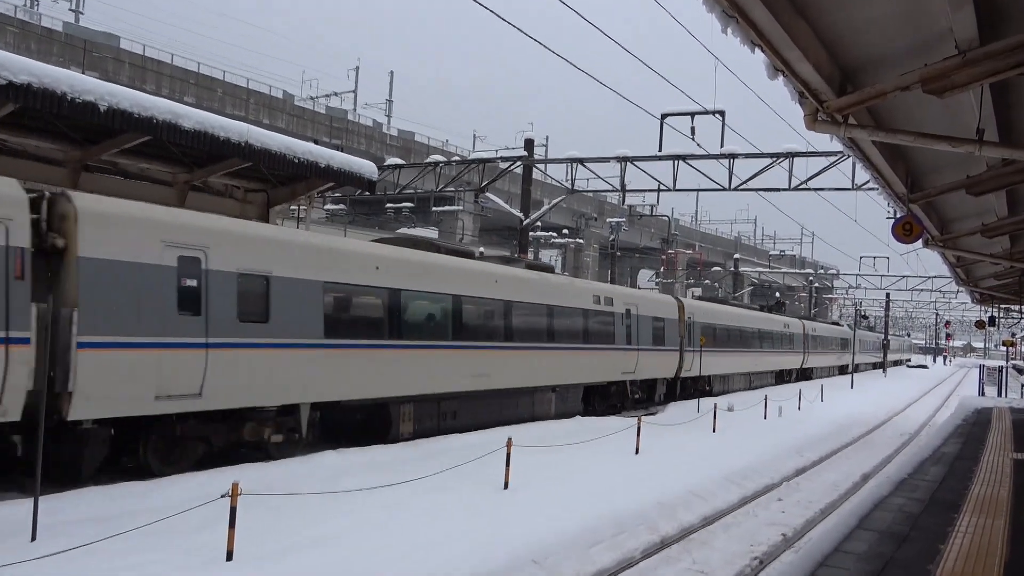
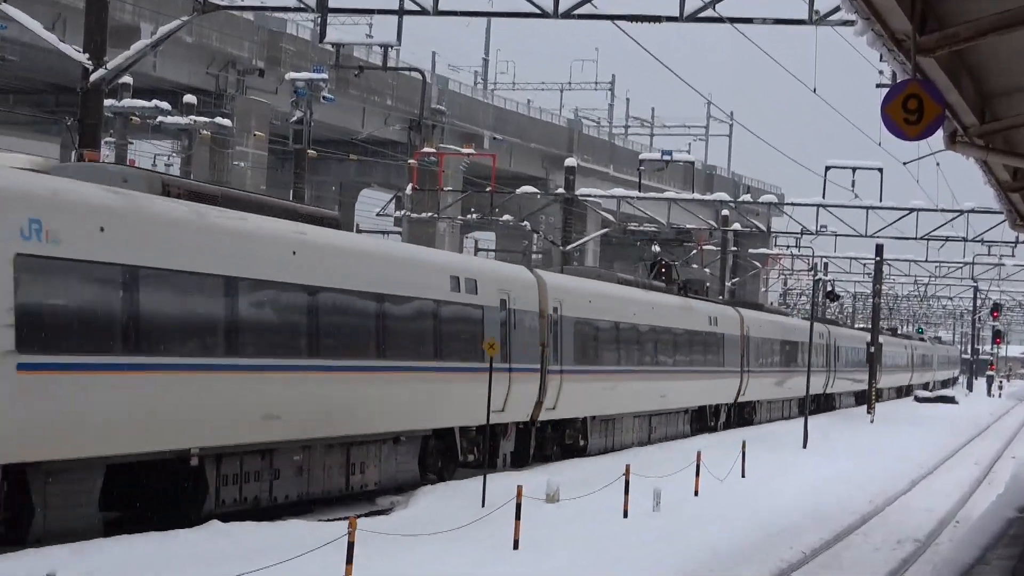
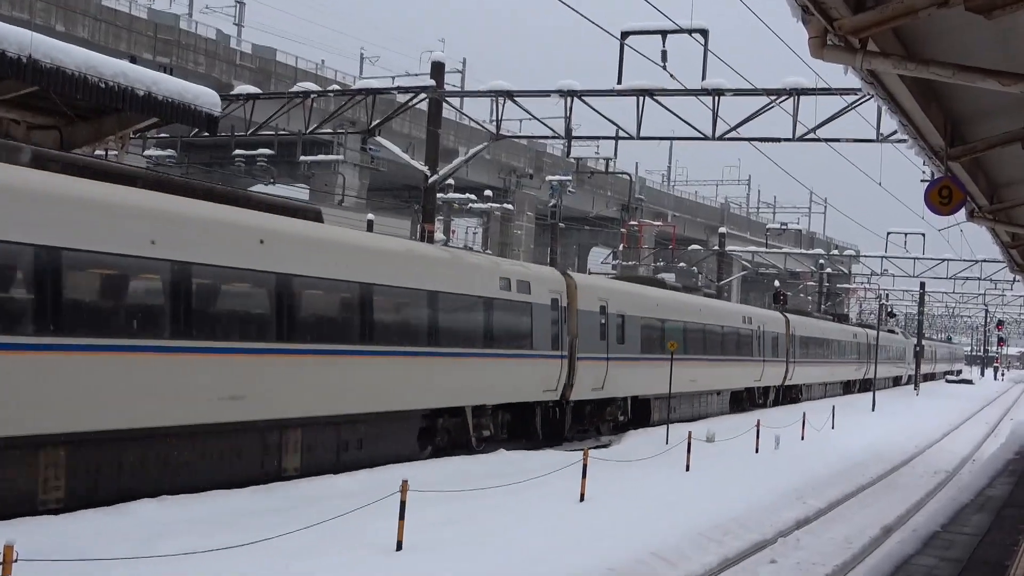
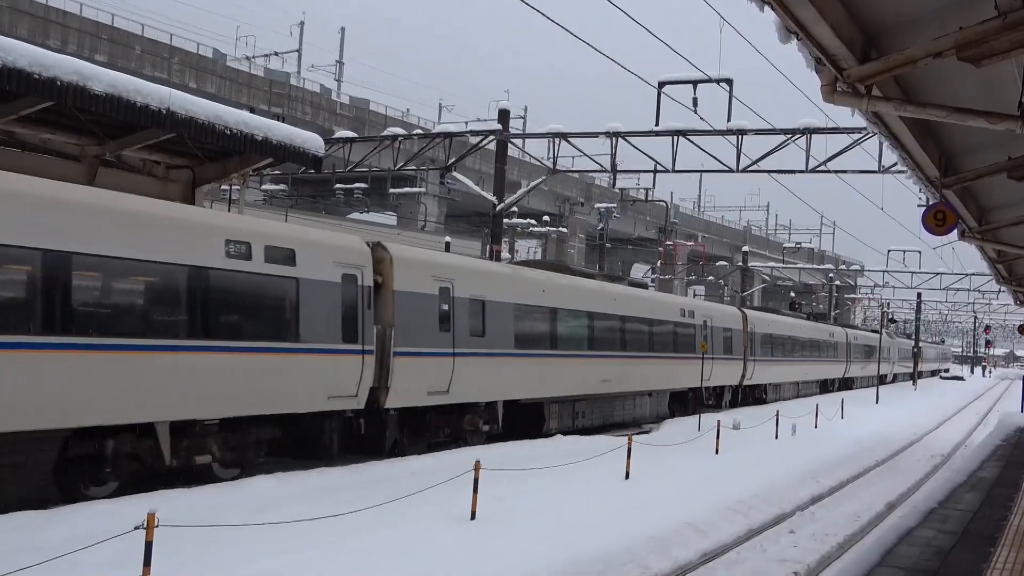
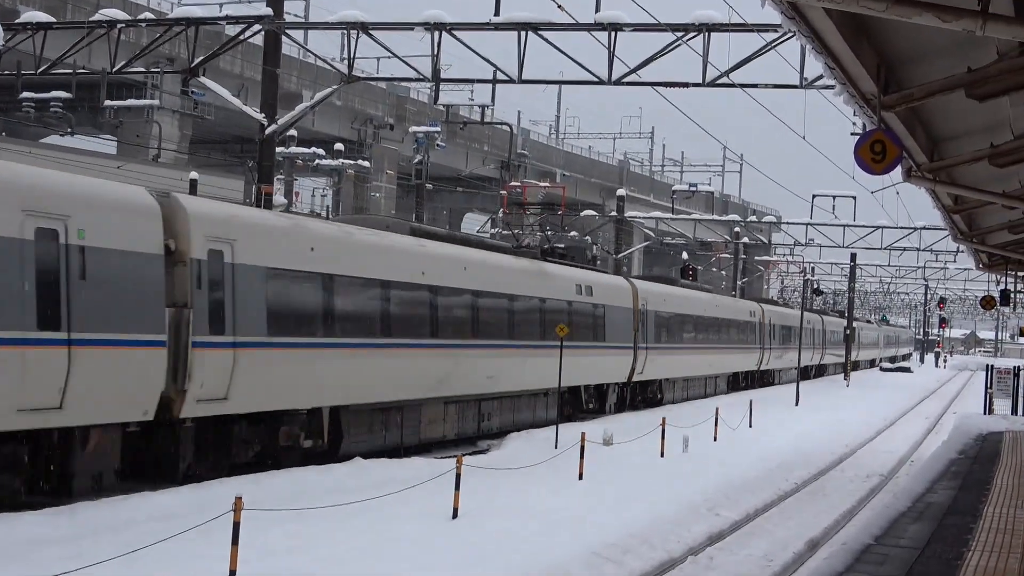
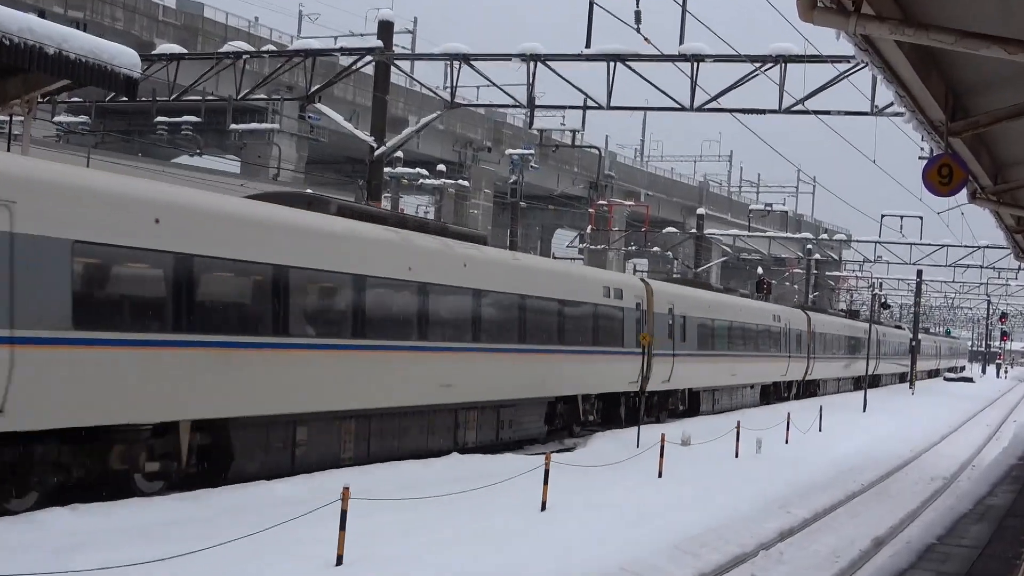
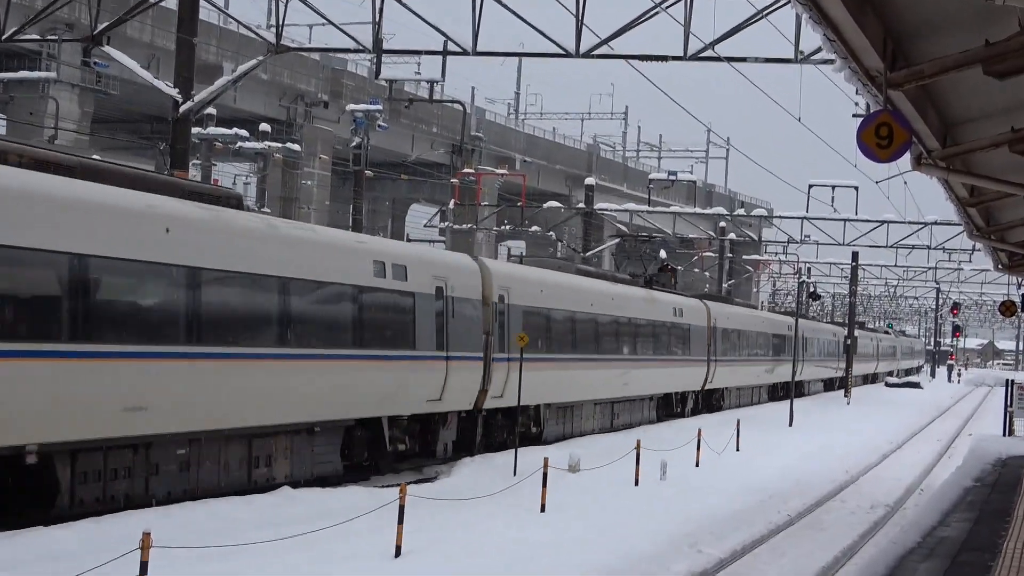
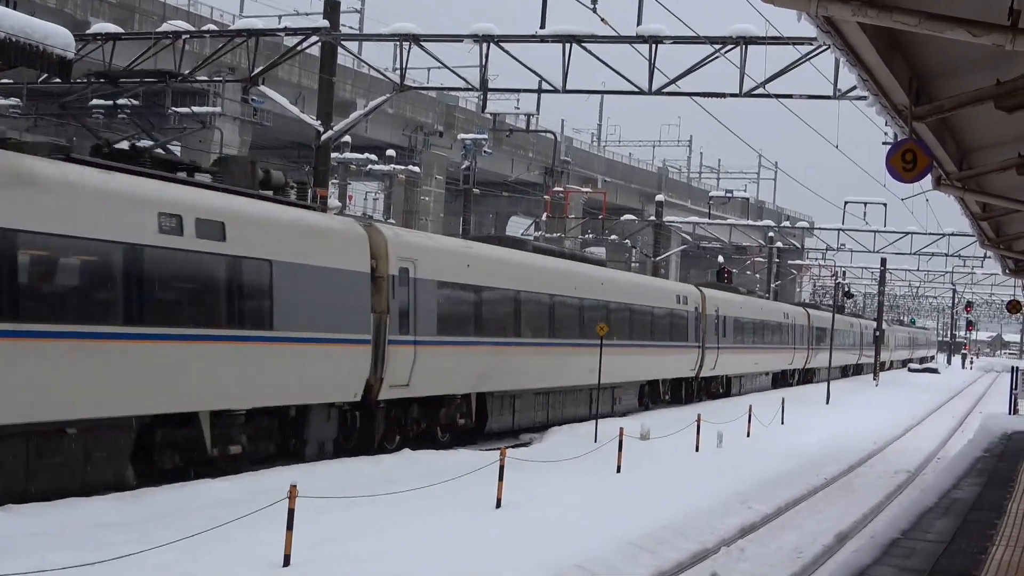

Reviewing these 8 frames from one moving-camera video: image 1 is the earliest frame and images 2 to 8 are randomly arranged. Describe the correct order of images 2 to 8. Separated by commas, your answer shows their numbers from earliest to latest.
4, 3, 6, 8, 5, 7, 2
